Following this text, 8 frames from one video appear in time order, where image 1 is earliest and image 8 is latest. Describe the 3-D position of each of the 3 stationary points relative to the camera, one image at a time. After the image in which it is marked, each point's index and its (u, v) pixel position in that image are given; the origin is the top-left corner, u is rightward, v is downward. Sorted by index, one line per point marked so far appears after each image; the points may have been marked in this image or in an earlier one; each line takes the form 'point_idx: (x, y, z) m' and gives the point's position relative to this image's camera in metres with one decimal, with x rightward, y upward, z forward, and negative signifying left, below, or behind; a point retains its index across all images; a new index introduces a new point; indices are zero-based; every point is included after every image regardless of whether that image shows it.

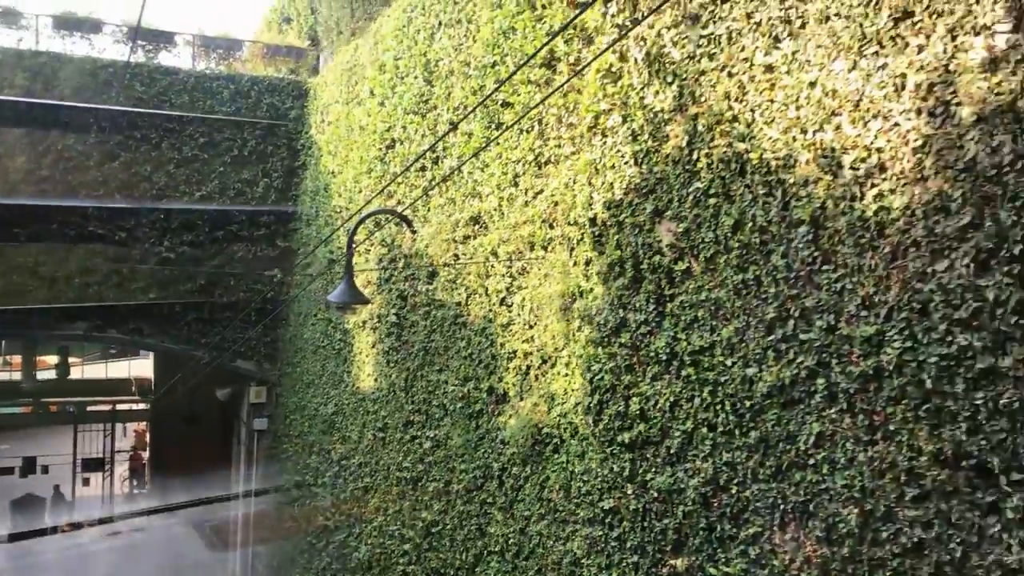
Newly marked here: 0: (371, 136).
0: (-0.8, +0.8, +5.3) m
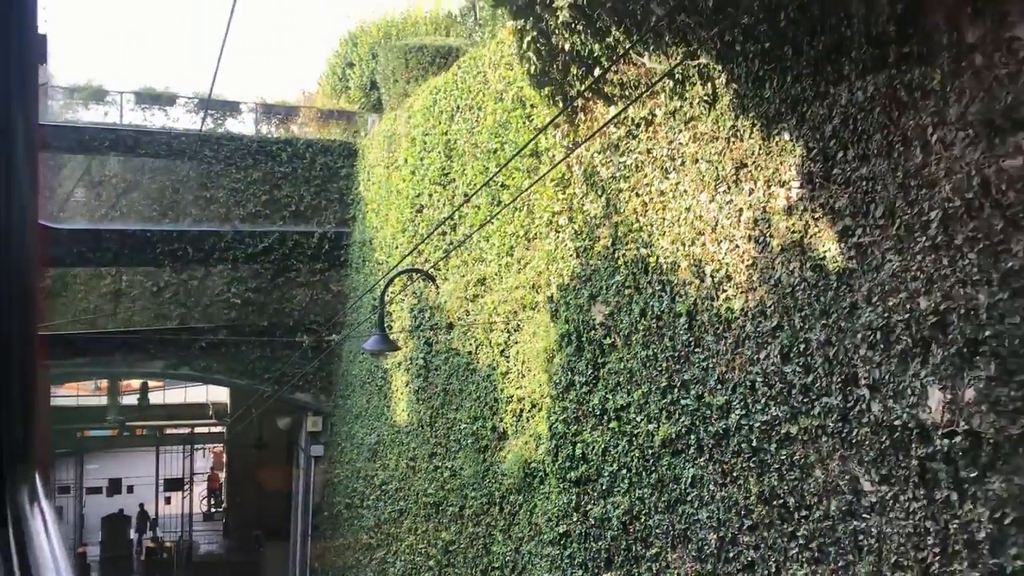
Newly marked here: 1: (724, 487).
0: (-0.7, +0.5, +6.0) m
1: (+0.5, -0.5, +2.4) m
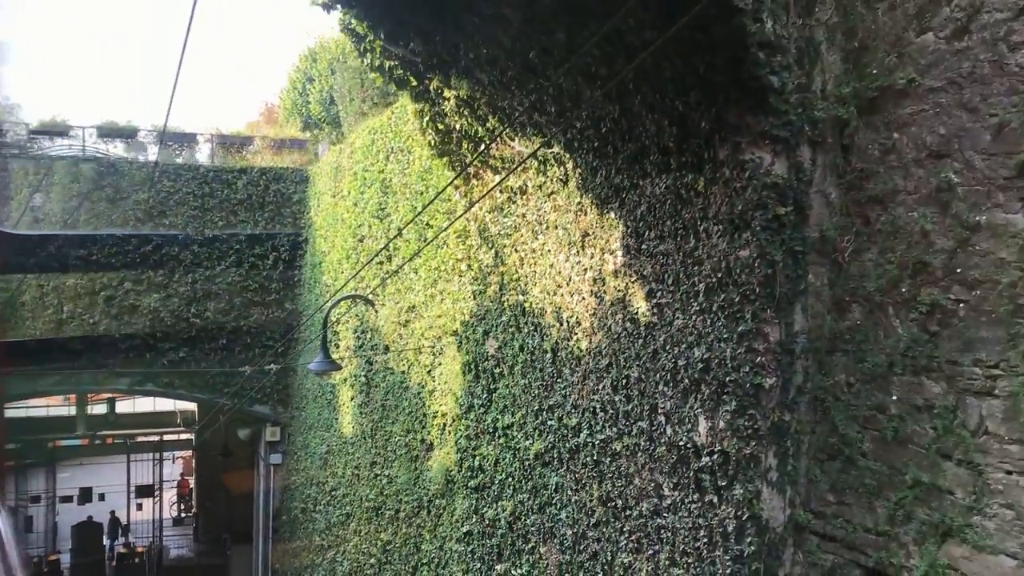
0: (-1.1, +0.4, +6.5) m
1: (+0.2, -0.6, +3.0) m
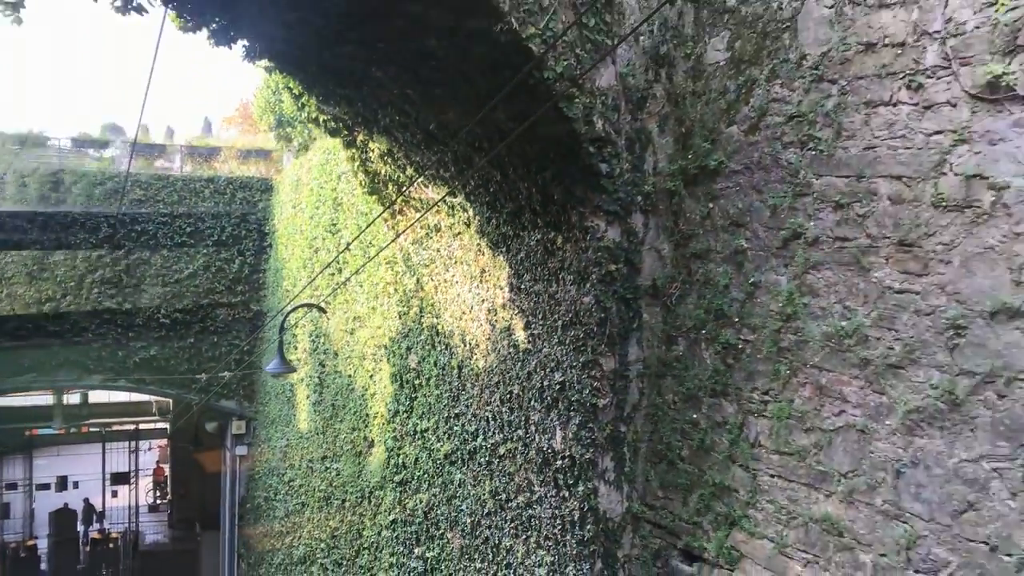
0: (-1.5, +0.4, +7.1) m
1: (-0.1, -0.7, +3.6) m
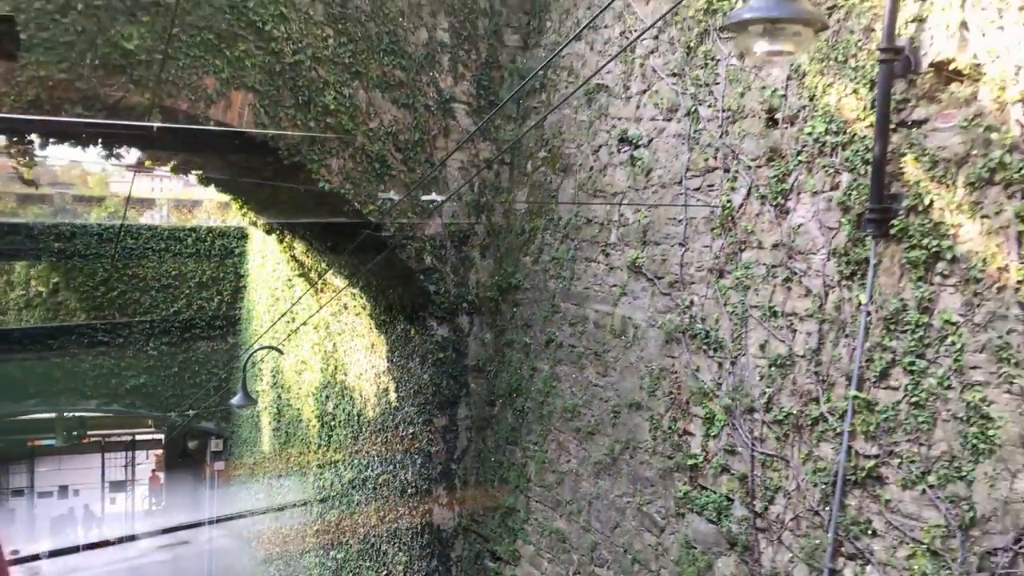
0: (-2.1, 0.0, +8.3) m
1: (-0.7, -1.1, +4.8) m
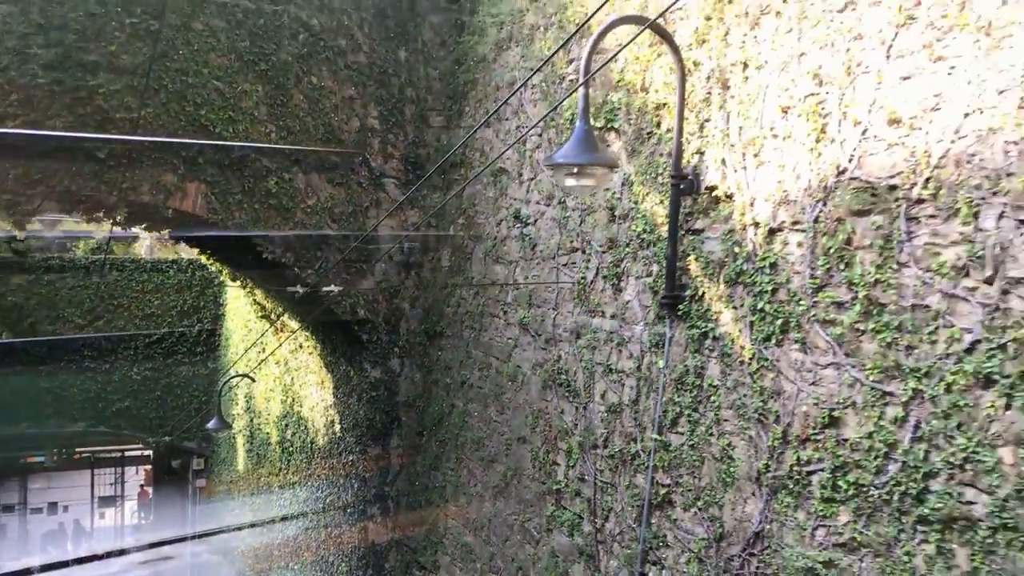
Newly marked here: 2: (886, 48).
0: (-2.5, -0.3, +9.0) m
1: (-1.1, -1.3, +5.5) m
2: (+0.9, +0.6, +2.2) m
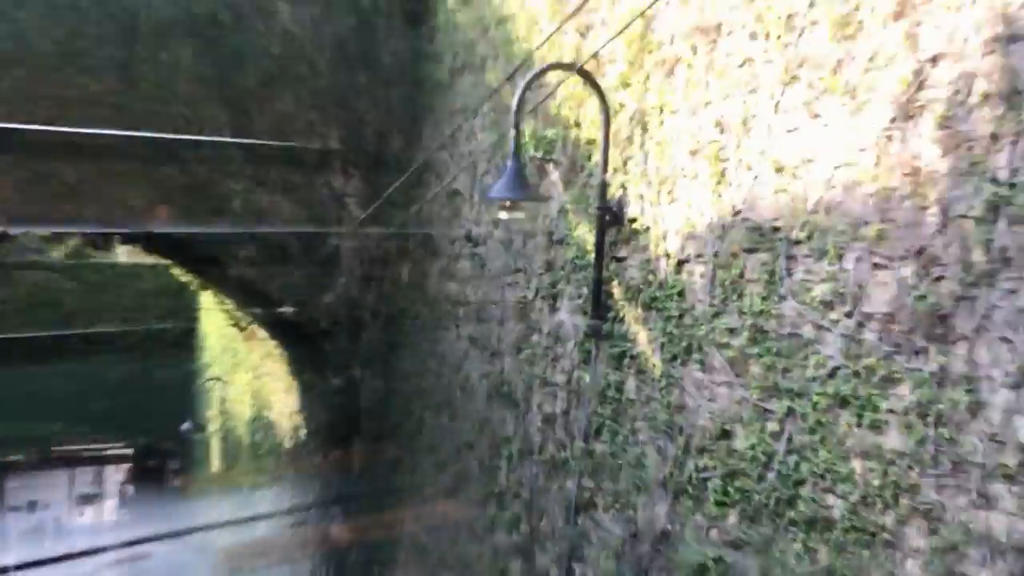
0: (-2.8, -0.3, +9.2) m
1: (-1.4, -1.4, +5.7) m
2: (+0.7, +0.5, +2.5) m
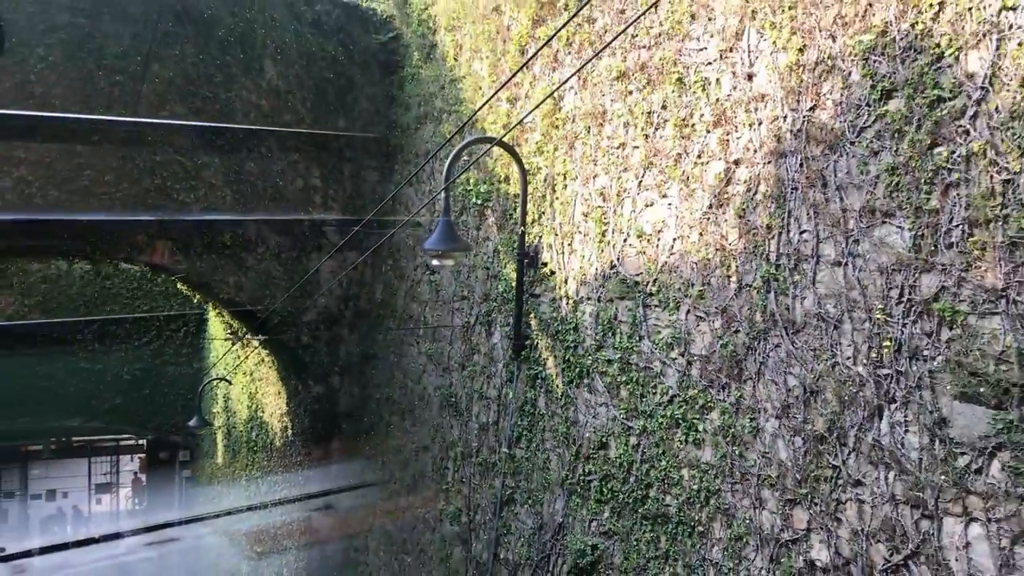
0: (-3.0, -0.4, +9.9) m
1: (-1.6, -1.5, +6.4) m
2: (+0.4, +0.4, +3.2) m
